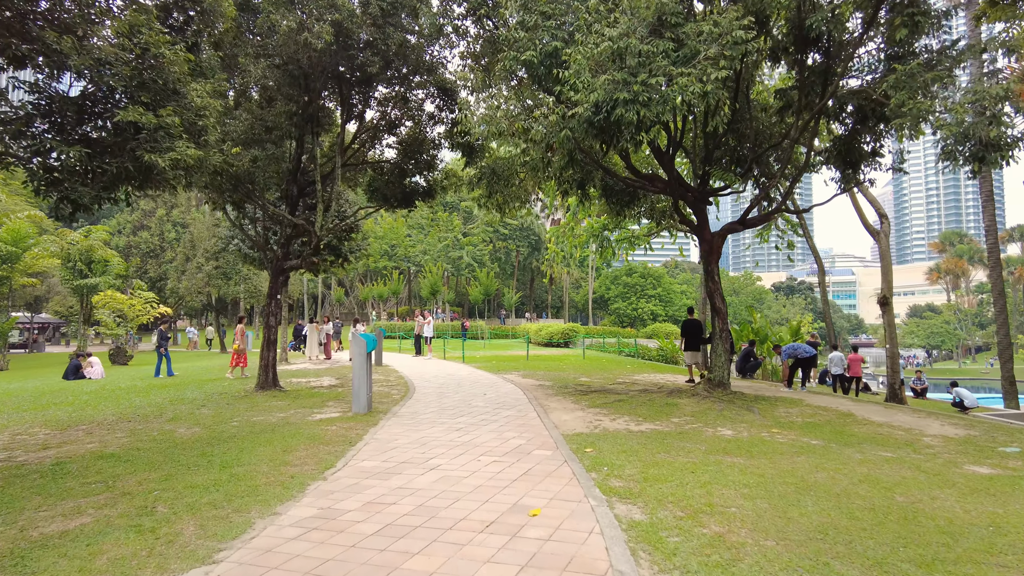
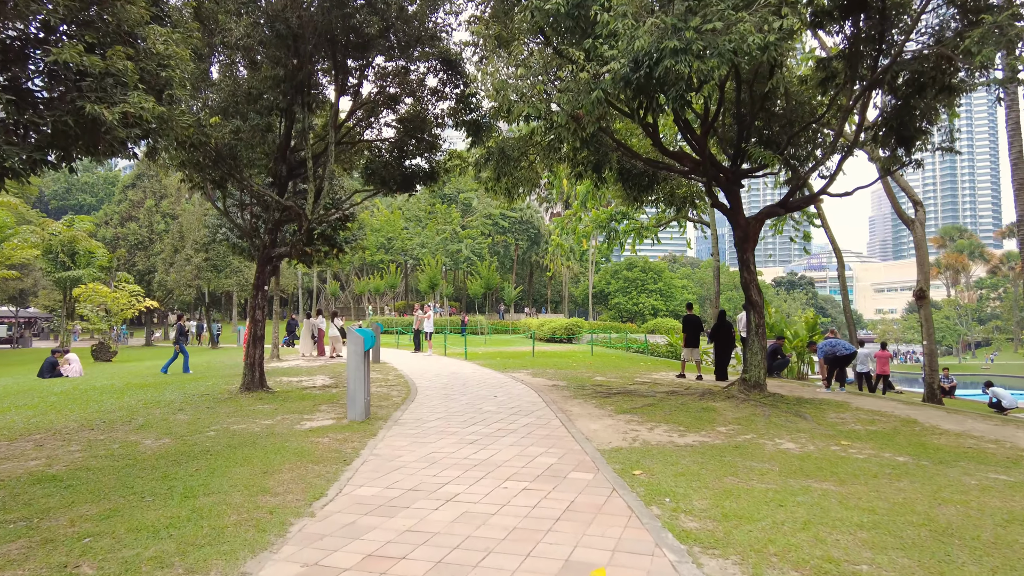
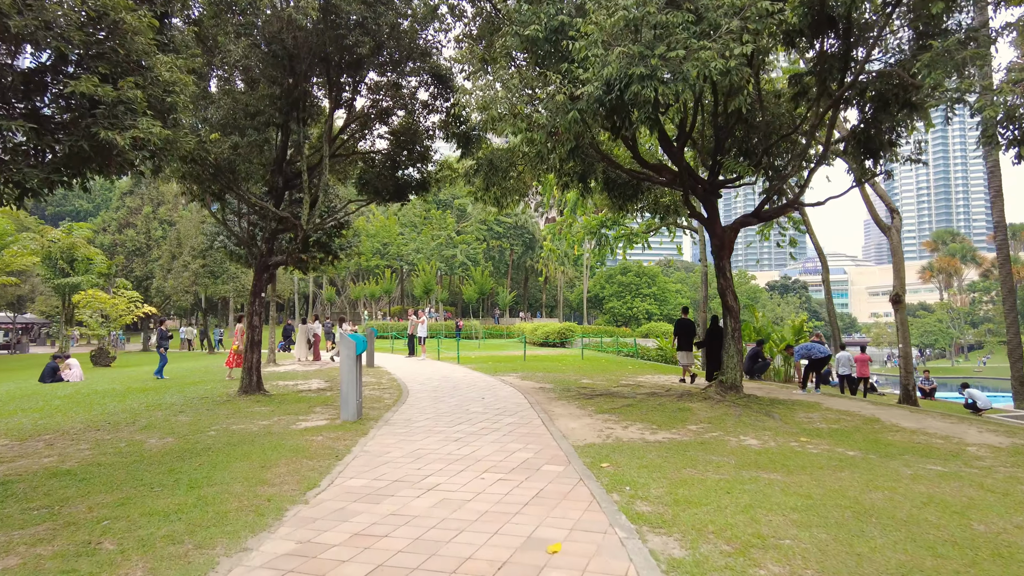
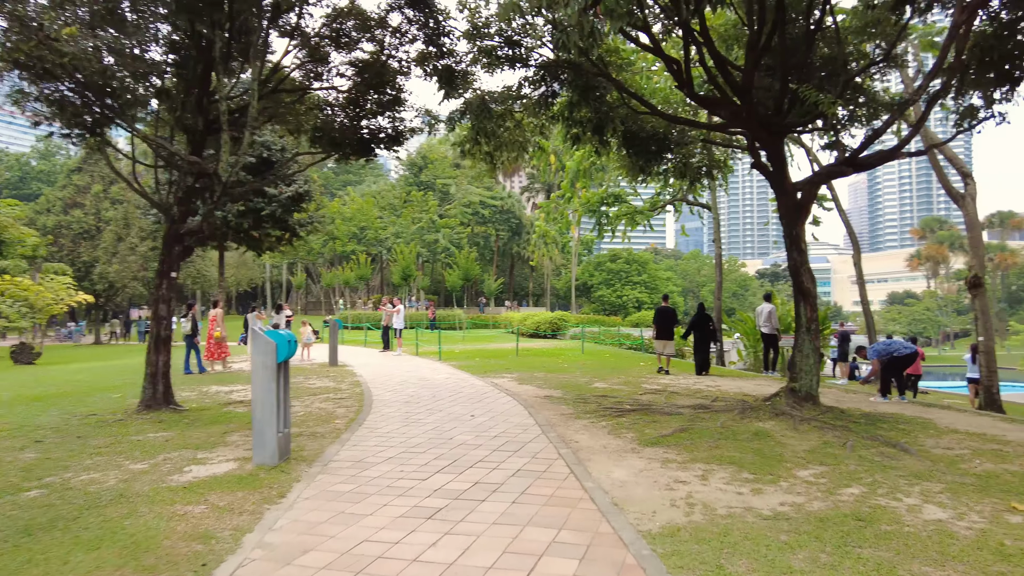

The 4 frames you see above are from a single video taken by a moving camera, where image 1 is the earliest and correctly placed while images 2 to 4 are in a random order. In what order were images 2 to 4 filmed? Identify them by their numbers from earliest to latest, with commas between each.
3, 2, 4
